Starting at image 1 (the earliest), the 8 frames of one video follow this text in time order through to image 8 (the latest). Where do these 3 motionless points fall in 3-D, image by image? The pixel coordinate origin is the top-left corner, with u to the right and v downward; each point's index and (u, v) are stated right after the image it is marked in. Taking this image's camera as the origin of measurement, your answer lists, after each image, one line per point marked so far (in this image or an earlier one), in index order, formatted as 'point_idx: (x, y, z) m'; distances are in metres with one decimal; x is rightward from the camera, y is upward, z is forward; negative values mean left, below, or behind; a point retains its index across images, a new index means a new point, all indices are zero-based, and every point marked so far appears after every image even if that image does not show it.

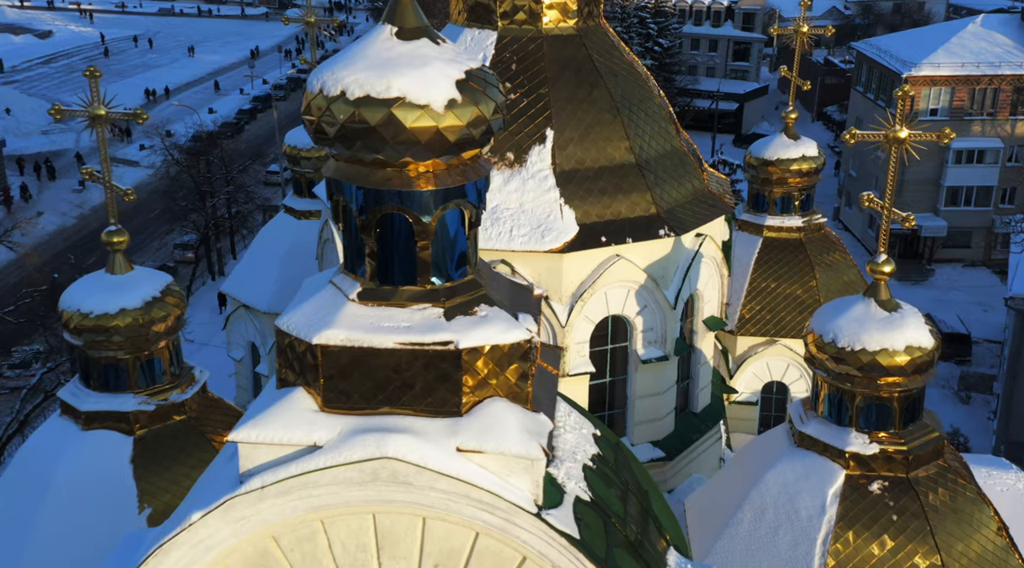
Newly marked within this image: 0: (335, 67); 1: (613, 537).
0: (-0.7, +0.8, +3.7) m
1: (+0.4, -1.0, +4.2) m
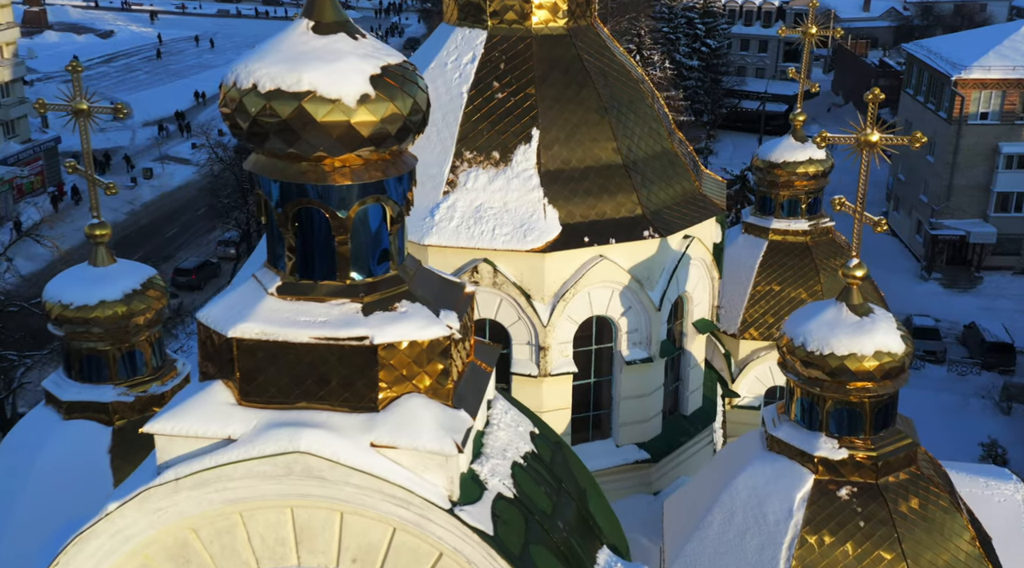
0: (-1.0, +0.8, +3.7) m
1: (+0.1, -1.0, +4.2) m
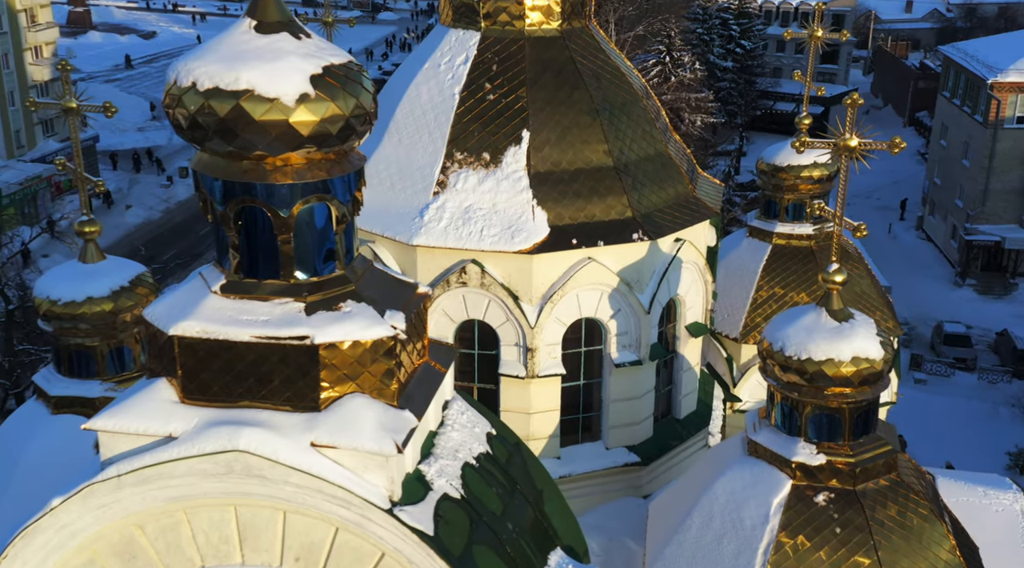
0: (-1.2, +0.8, +3.7) m
1: (-0.1, -1.0, +4.2) m
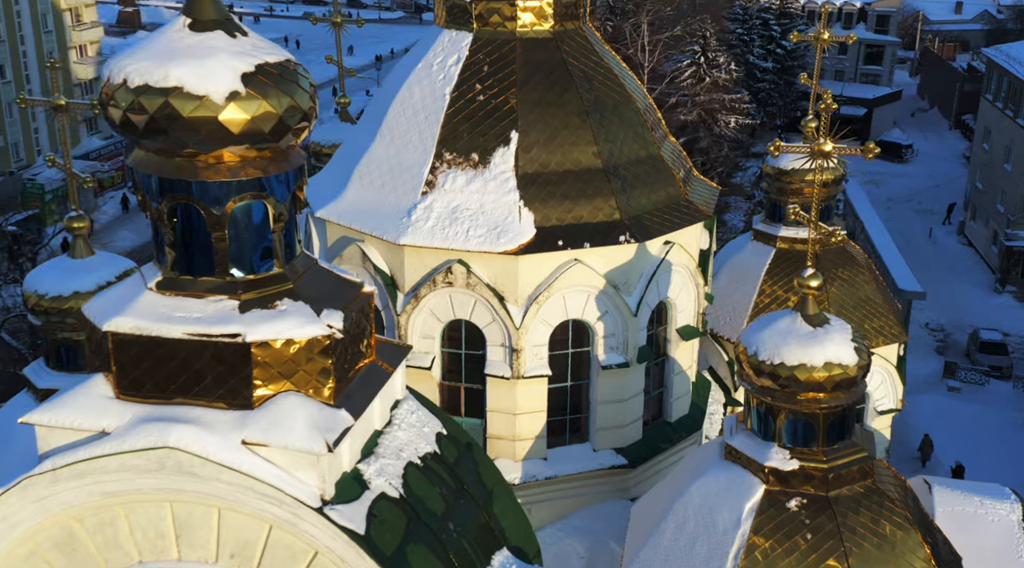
0: (-1.4, +0.8, +3.7) m
1: (-0.4, -1.0, +4.2) m
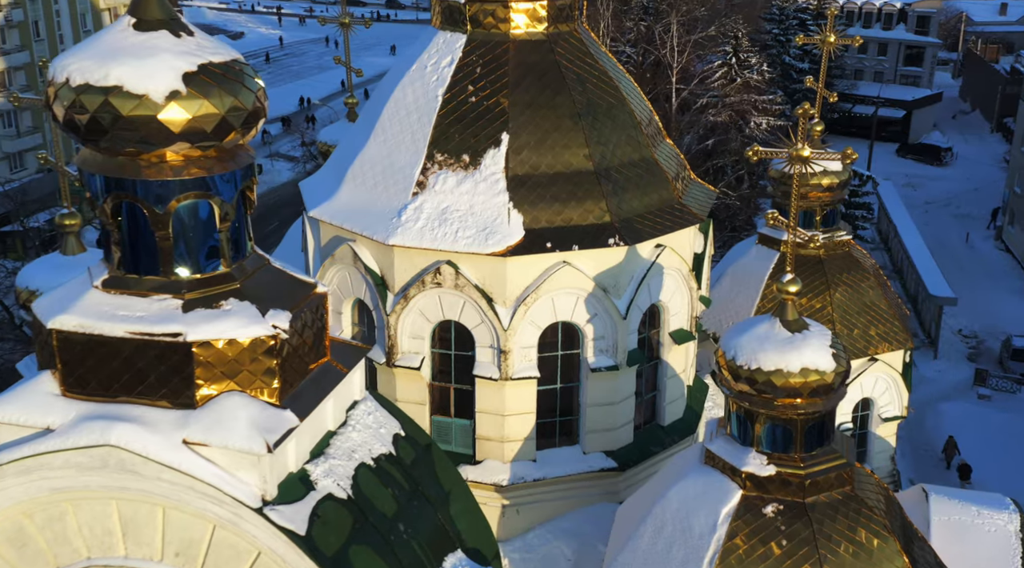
0: (-1.6, +0.8, +3.7) m
1: (-0.6, -1.0, +4.2) m
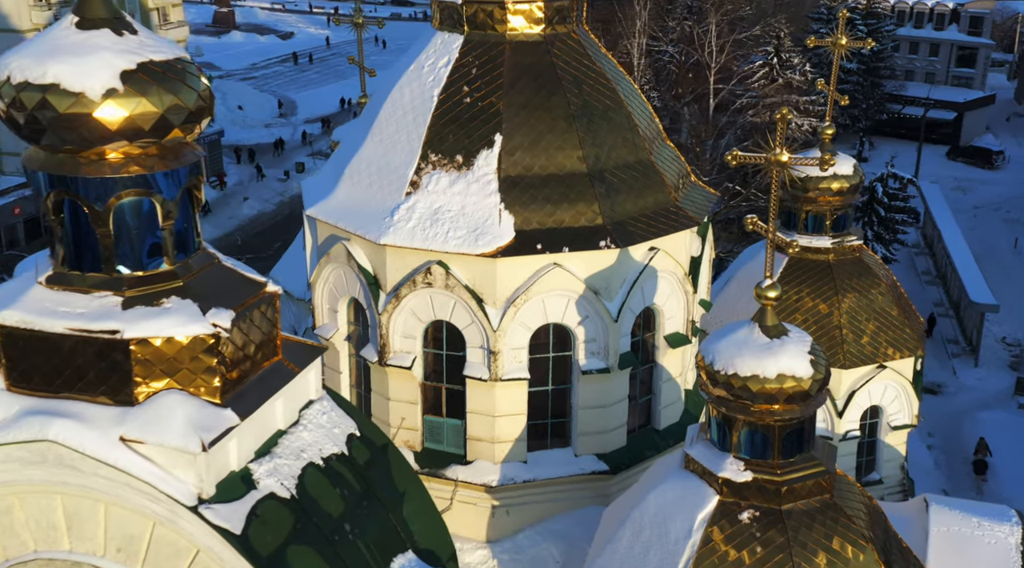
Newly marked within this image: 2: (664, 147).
0: (-1.8, +0.9, +3.8) m
1: (-0.9, -1.0, +4.2) m
2: (+1.7, +1.6, +12.2) m
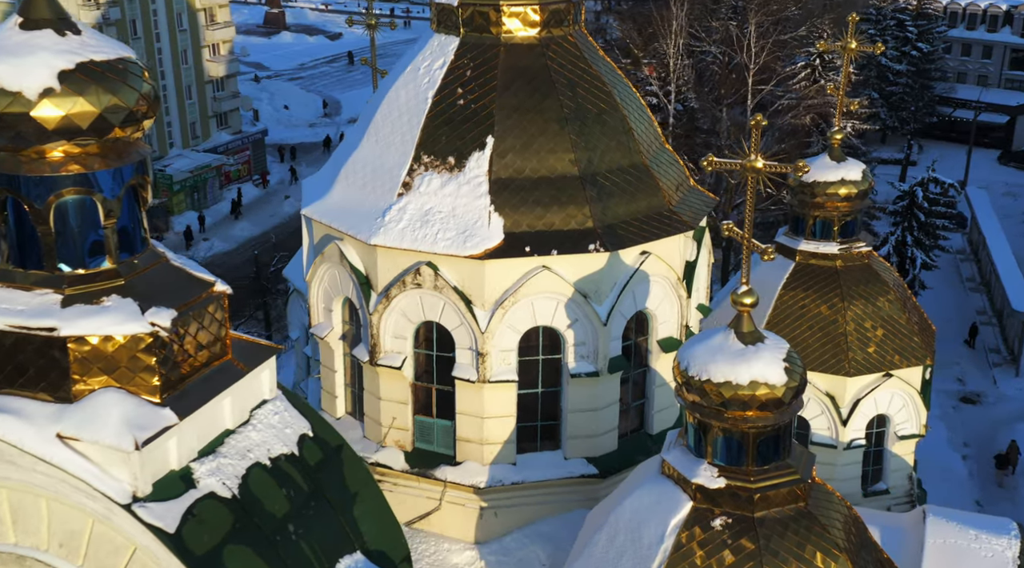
0: (-2.1, +0.9, +3.8) m
1: (-1.1, -1.0, +4.2) m
2: (+1.7, +1.6, +12.2) m
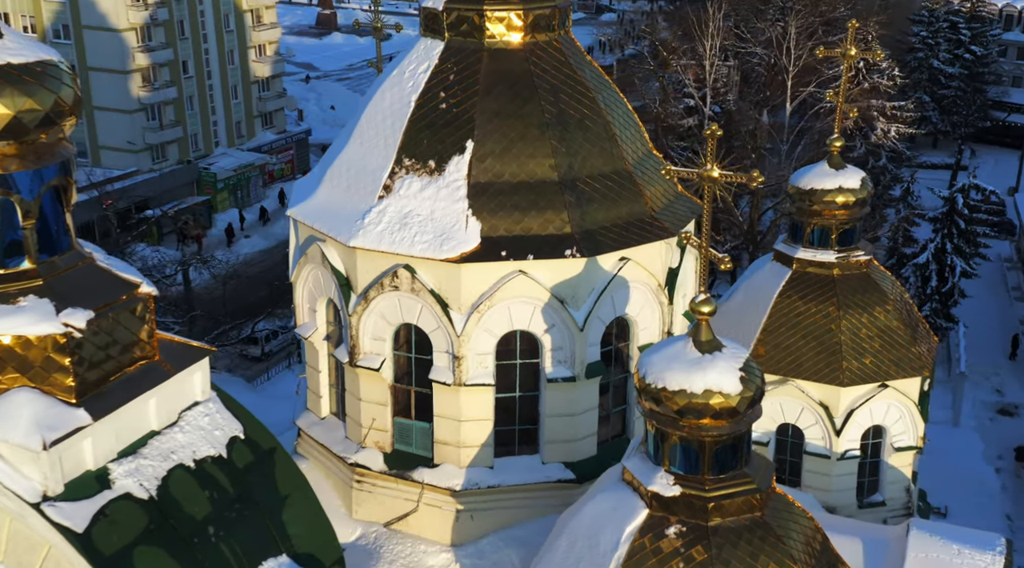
0: (-2.4, +0.9, +3.9) m
1: (-1.5, -1.0, +4.3) m
2: (+1.5, +1.5, +12.2) m
